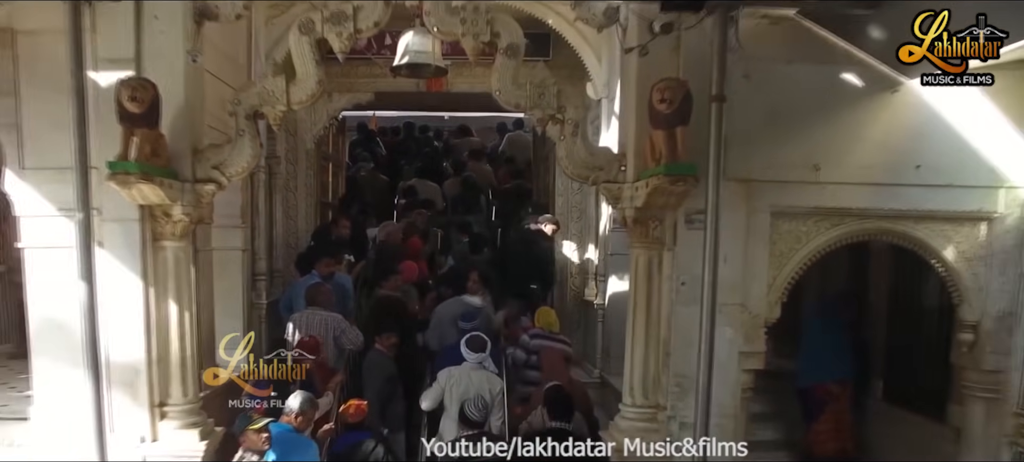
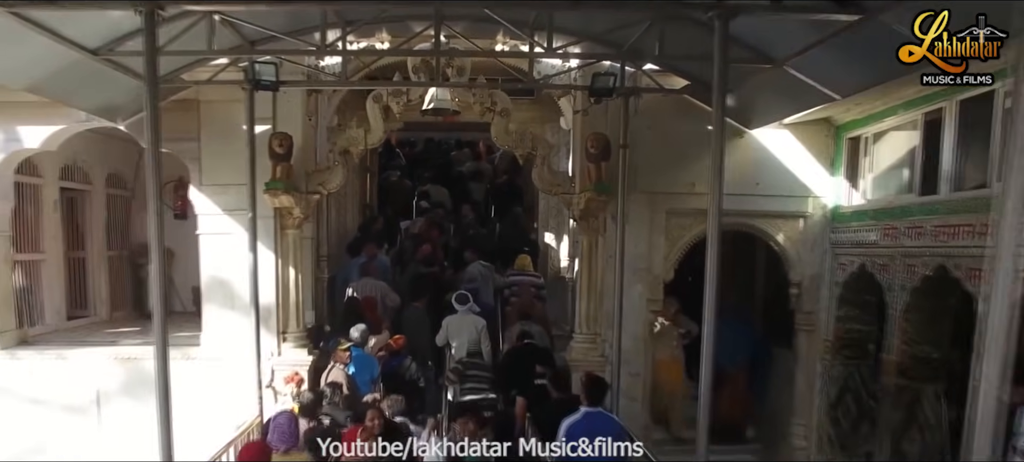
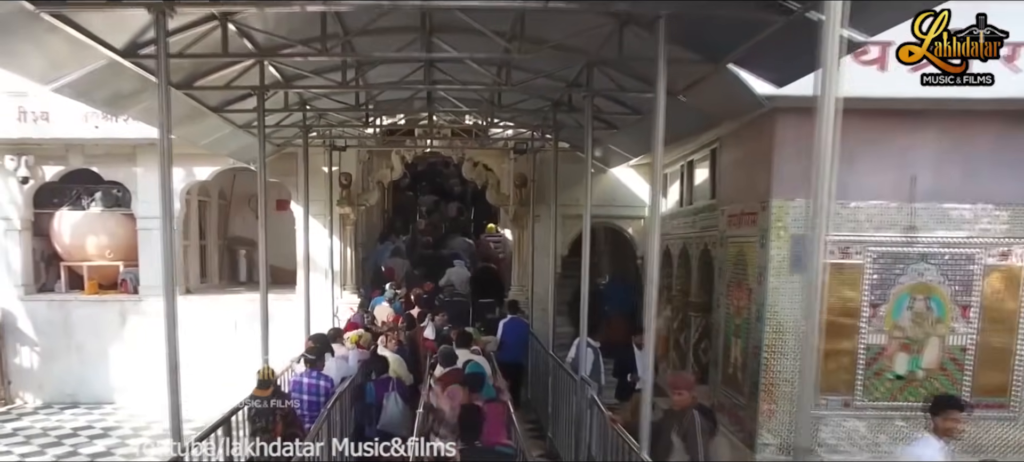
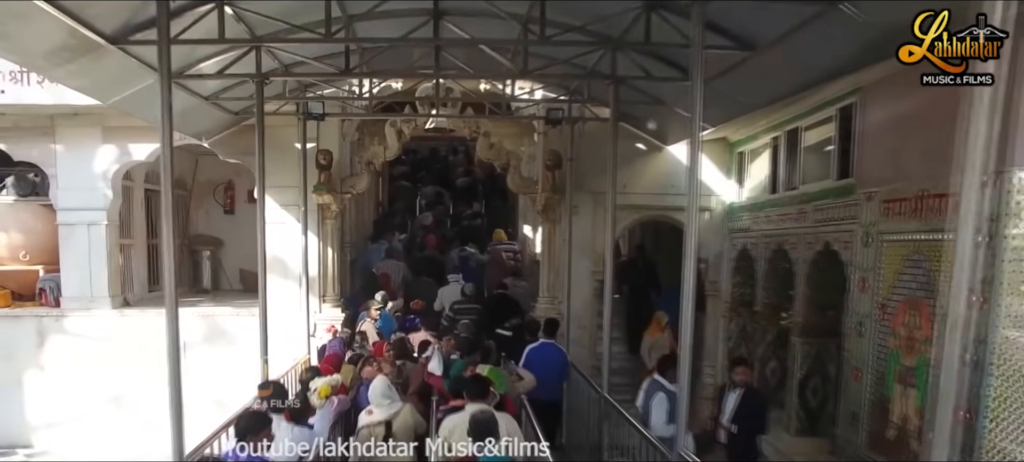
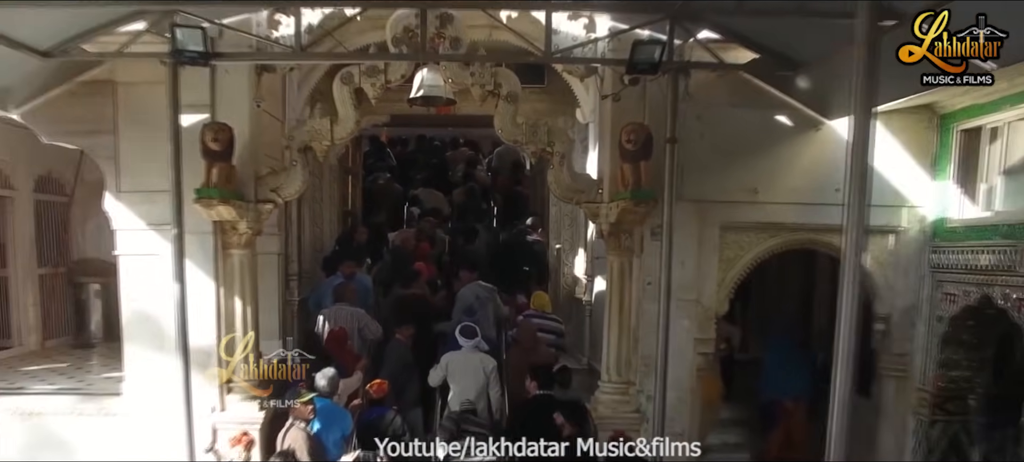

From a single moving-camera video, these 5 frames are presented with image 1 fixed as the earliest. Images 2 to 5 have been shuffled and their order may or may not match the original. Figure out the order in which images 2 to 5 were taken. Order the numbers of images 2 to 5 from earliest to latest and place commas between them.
5, 2, 4, 3
